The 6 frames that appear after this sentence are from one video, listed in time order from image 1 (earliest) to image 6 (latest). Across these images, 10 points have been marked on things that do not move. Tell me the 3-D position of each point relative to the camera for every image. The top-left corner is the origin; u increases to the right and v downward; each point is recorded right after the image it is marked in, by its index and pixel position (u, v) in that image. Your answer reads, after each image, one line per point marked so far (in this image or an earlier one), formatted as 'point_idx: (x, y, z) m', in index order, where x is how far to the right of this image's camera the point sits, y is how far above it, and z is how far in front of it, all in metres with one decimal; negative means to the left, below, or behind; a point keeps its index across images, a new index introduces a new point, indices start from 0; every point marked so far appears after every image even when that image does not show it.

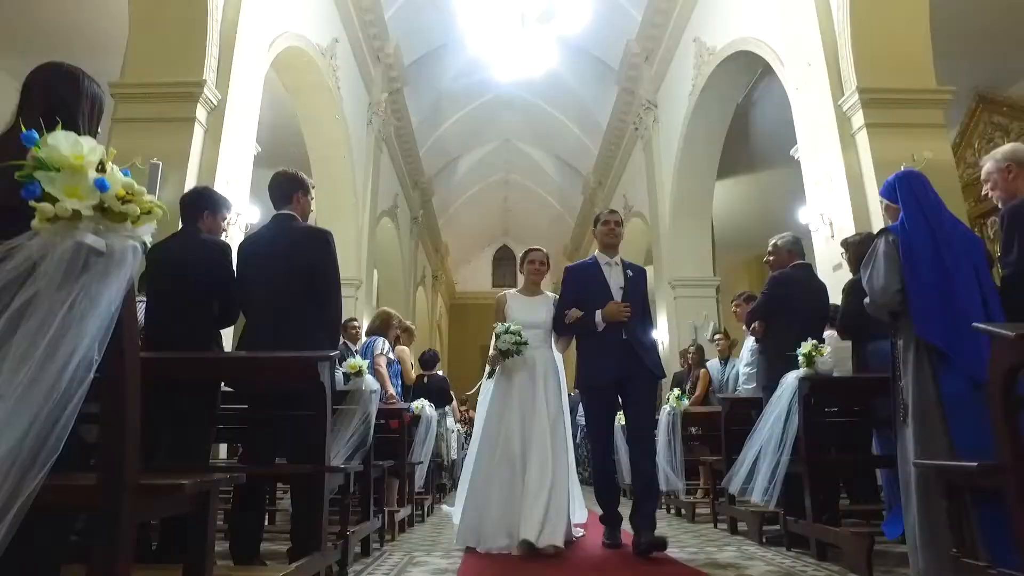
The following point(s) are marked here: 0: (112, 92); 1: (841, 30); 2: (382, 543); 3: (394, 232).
0: (-3.7, +1.8, +6.0) m
1: (+3.3, +2.6, +6.3) m
2: (-0.8, -1.6, +4.1) m
3: (-2.9, +1.4, +15.9) m
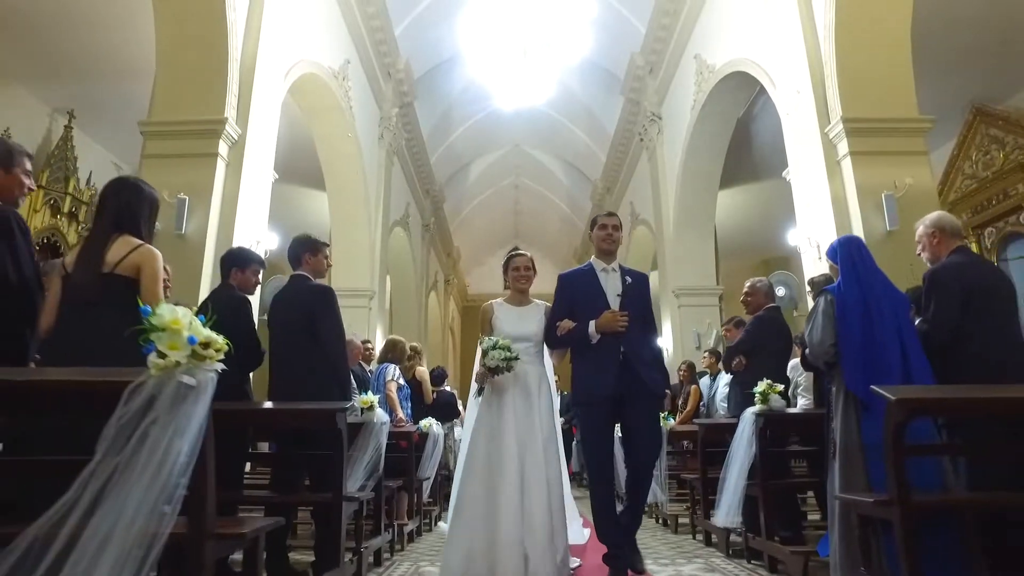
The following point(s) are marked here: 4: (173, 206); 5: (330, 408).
0: (-3.7, +1.6, +6.4) m
1: (+3.3, +2.4, +6.6) m
2: (-0.8, -1.9, +4.6) m
3: (-2.7, +1.2, +16.3) m
4: (-3.3, +0.8, +6.3) m
5: (-0.8, -0.5, +2.8) m
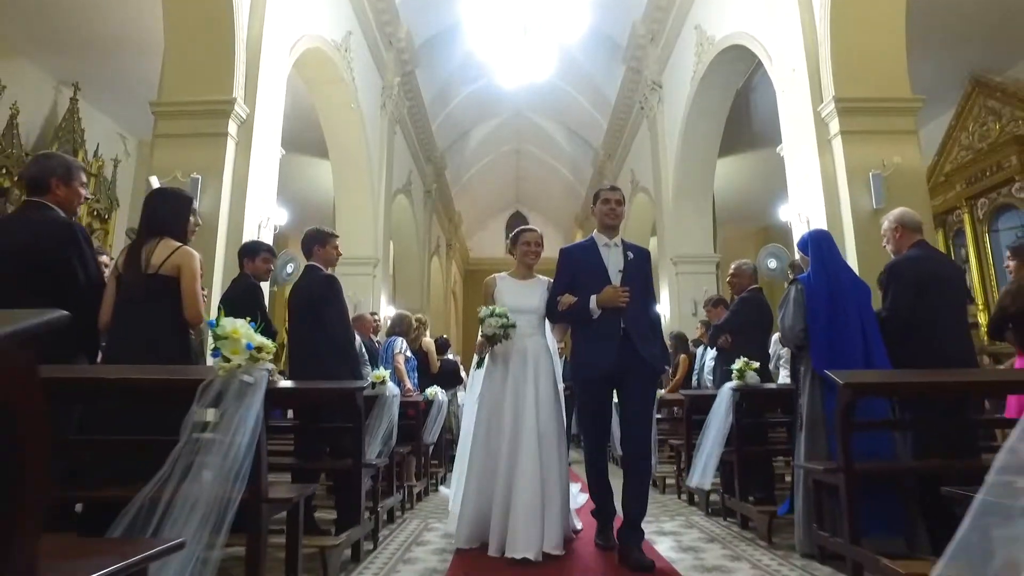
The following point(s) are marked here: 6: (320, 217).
0: (-3.7, +1.8, +6.6) m
1: (+3.3, +2.6, +6.8) m
2: (-0.8, -1.7, +5.0) m
3: (-2.7, +2.1, +16.5) m
4: (-3.3, +1.1, +6.6) m
5: (-0.8, -0.5, +3.1) m
6: (-5.1, +1.9, +16.9) m
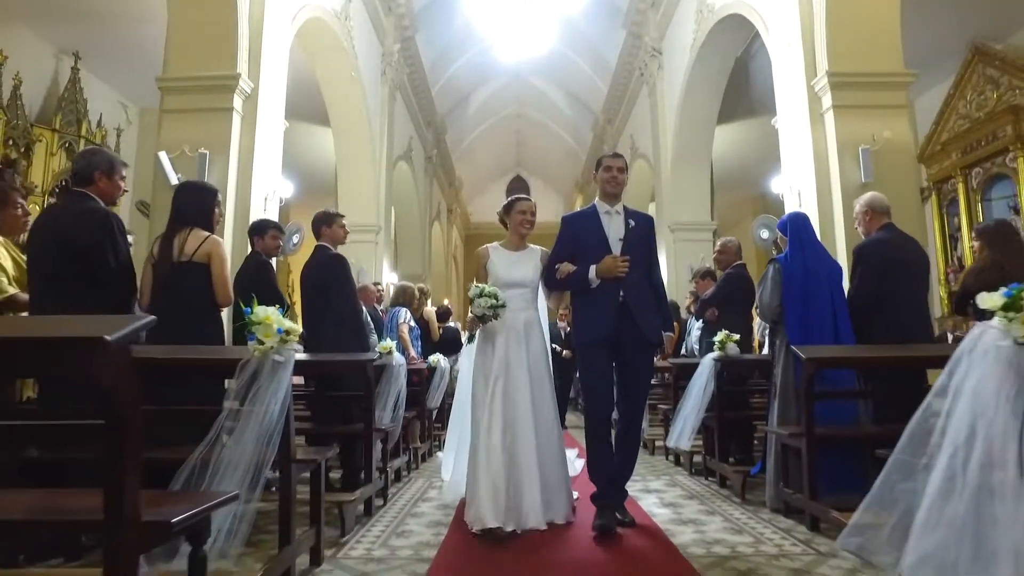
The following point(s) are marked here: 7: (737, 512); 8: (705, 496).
0: (-3.7, +2.1, +6.8) m
1: (+3.3, +2.9, +6.8) m
2: (-0.8, -1.5, +5.3) m
3: (-2.7, +2.9, +16.7) m
4: (-3.3, +1.4, +6.7) m
5: (-0.8, -0.4, +3.4) m
6: (-5.1, +2.8, +17.0) m
7: (+1.2, -1.2, +3.5) m
8: (+1.1, -1.2, +3.8) m
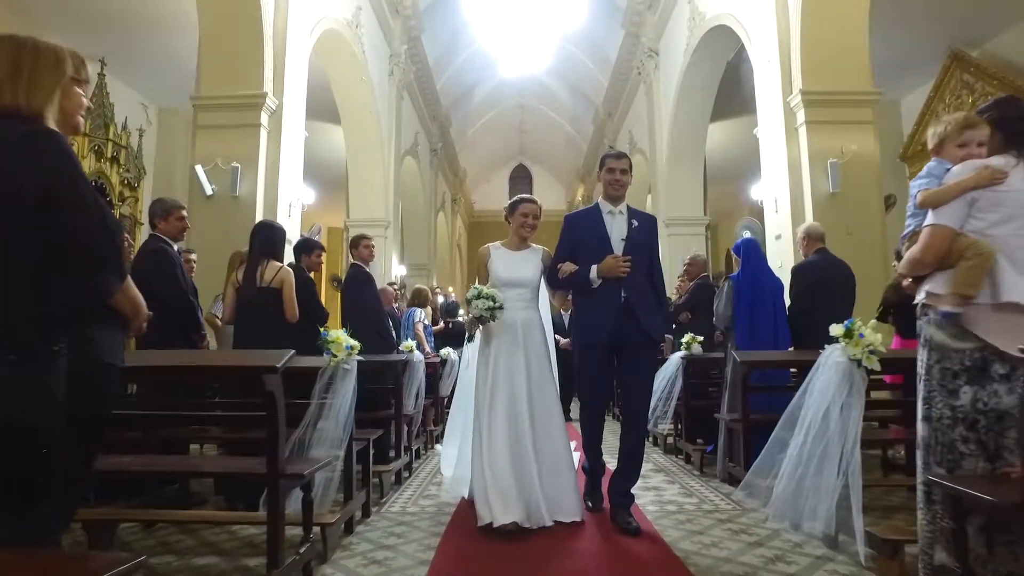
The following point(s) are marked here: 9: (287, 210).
0: (-3.7, +2.2, +7.5) m
1: (+3.3, +2.9, +7.5) m
2: (-0.8, -1.5, +6.1) m
3: (-2.6, +3.2, +17.3) m
4: (-3.3, +1.4, +7.5) m
5: (-0.8, -0.4, +4.1) m
6: (-5.0, +3.0, +17.7) m
7: (+1.2, -1.3, +4.2) m
8: (+1.2, -1.3, +4.6) m
9: (-2.8, +1.0, +8.1) m
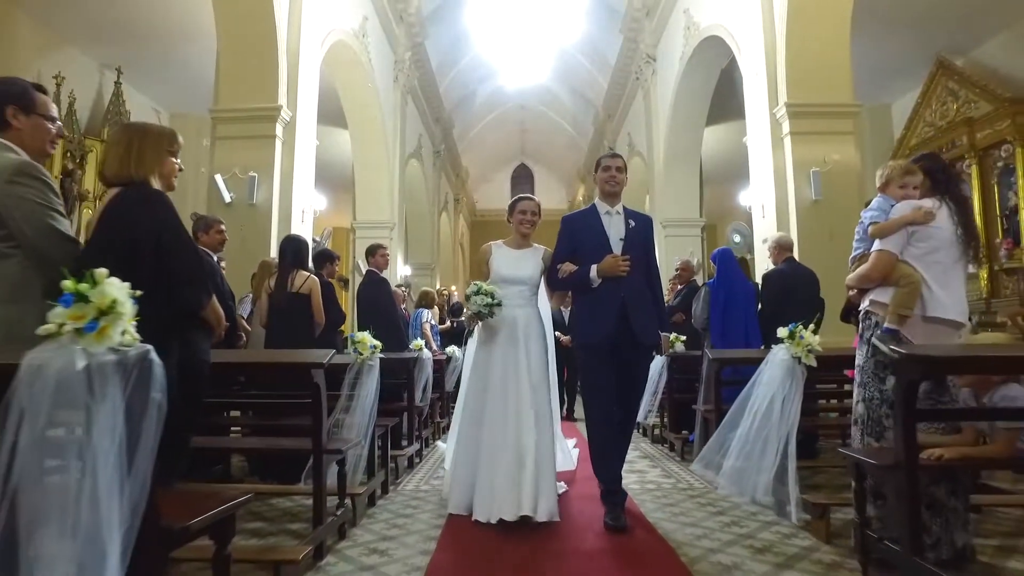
0: (-3.7, +2.1, +7.9) m
1: (+3.3, +2.9, +7.9) m
2: (-0.8, -1.6, +6.5) m
3: (-2.6, +3.2, +17.8) m
4: (-3.3, +1.3, +7.9) m
5: (-0.8, -0.5, +4.6) m
6: (-5.0, +3.1, +18.1) m
7: (+1.2, -1.3, +4.7) m
8: (+1.2, -1.3, +5.1) m
9: (-2.8, +1.0, +8.6) m
